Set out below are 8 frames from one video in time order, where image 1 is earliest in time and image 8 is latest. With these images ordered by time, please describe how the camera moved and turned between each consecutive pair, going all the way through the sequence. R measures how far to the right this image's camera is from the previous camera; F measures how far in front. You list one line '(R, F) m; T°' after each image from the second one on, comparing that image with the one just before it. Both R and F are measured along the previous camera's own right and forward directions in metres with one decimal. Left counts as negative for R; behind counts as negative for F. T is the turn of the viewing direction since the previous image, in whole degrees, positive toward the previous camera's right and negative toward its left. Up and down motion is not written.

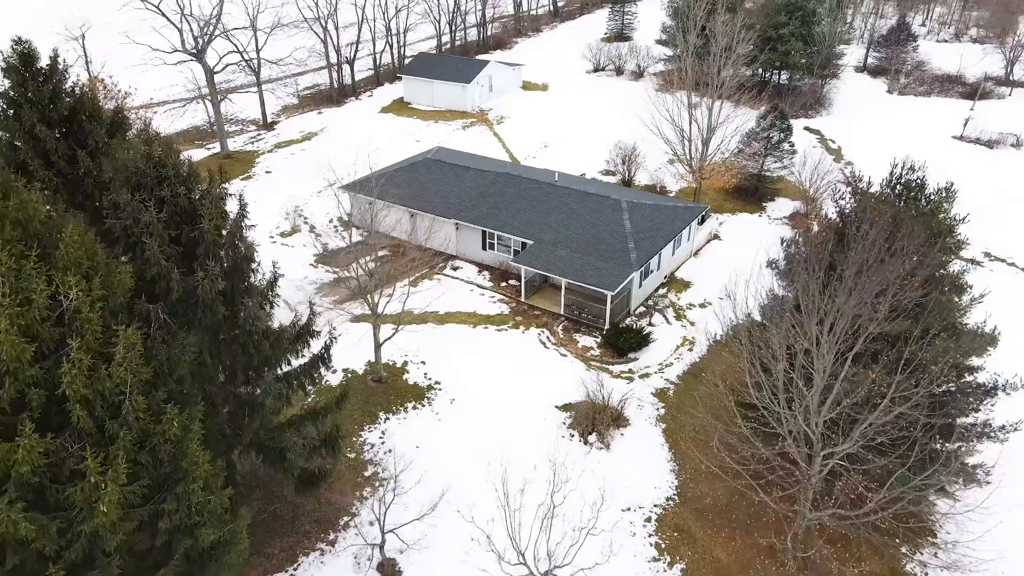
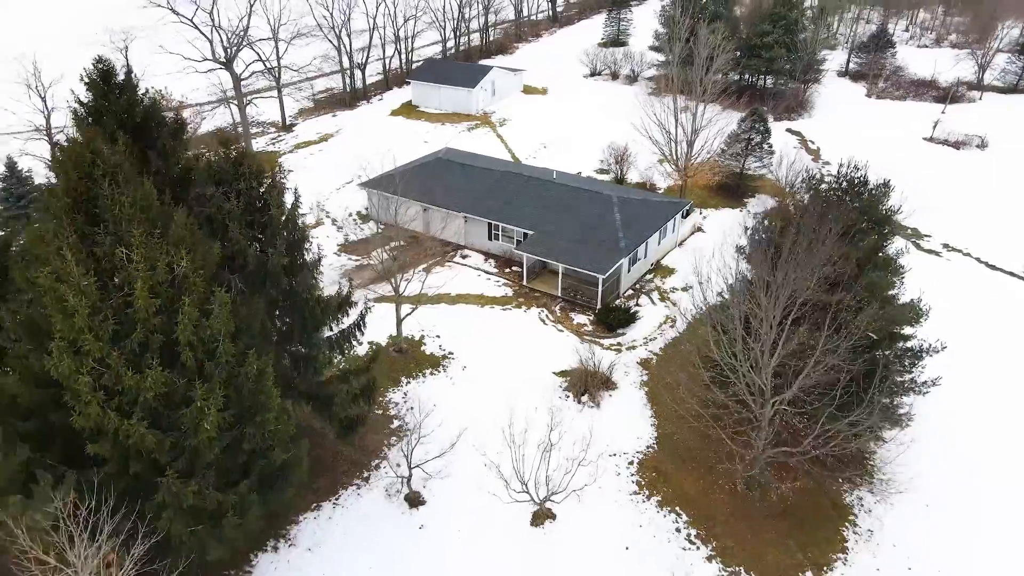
(-0.1, -2.3) m; 0°
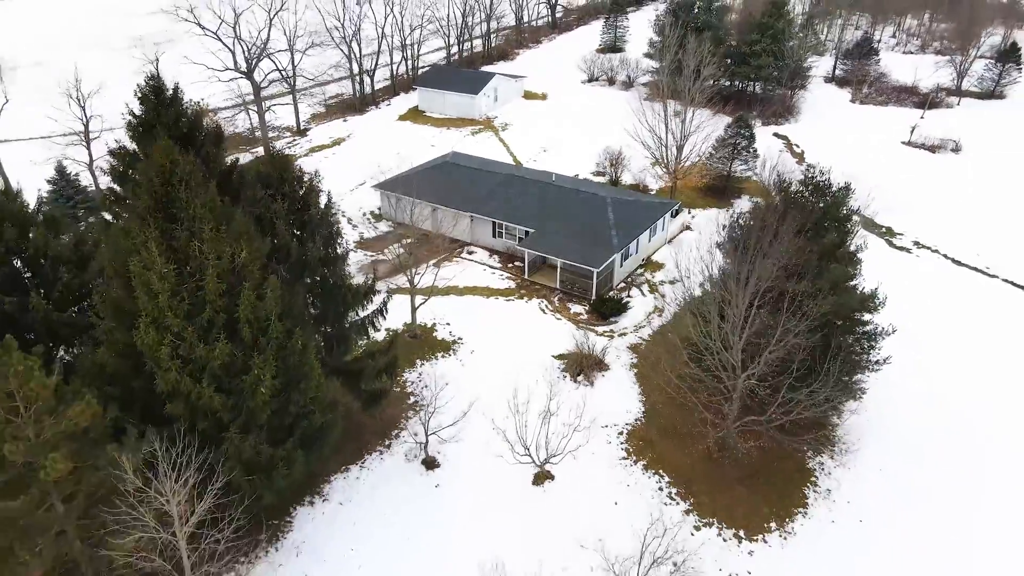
(-0.1, -1.9) m; 0°
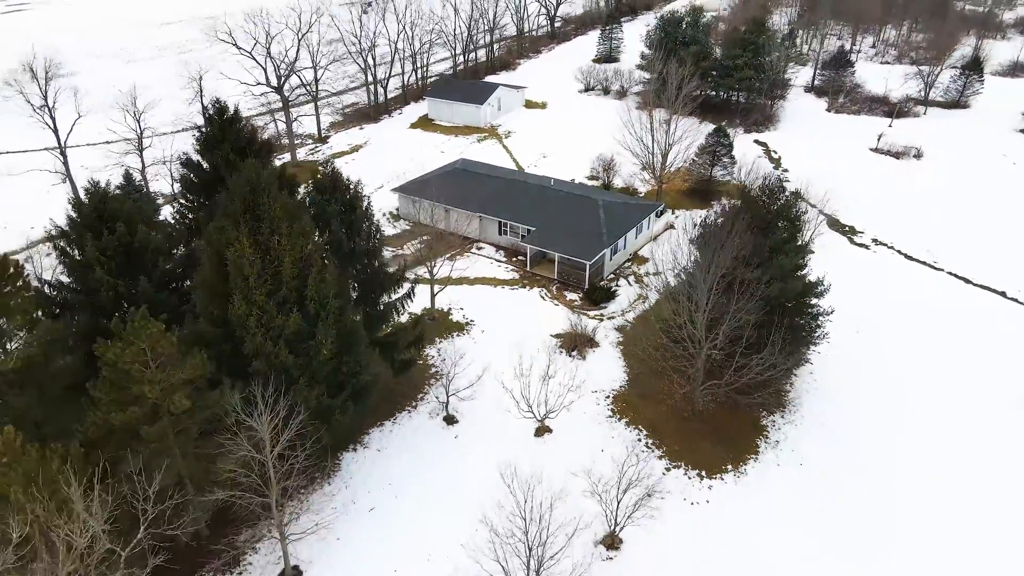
(-0.2, -3.3) m; 0°
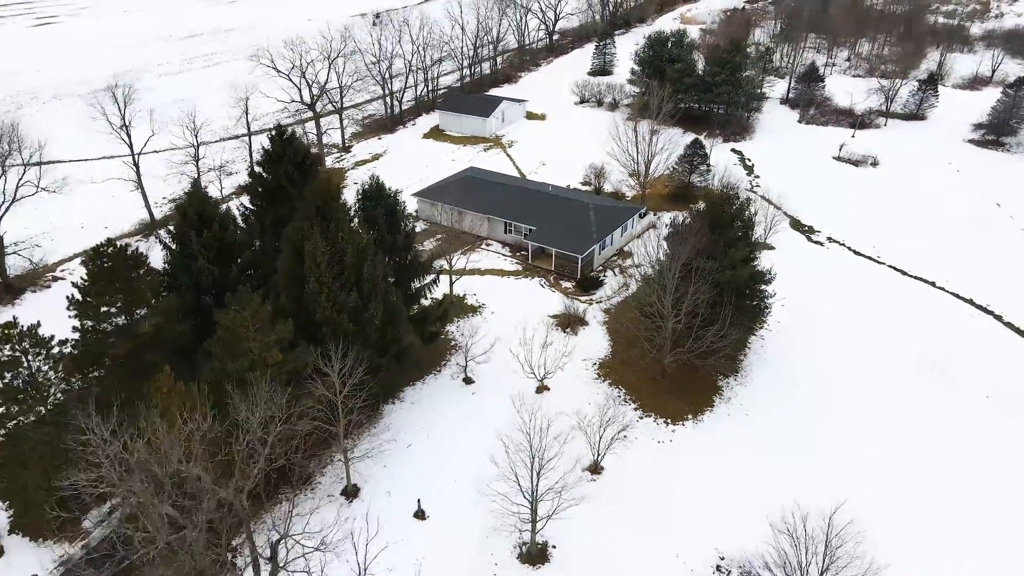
(-0.3, -4.6) m; 0°
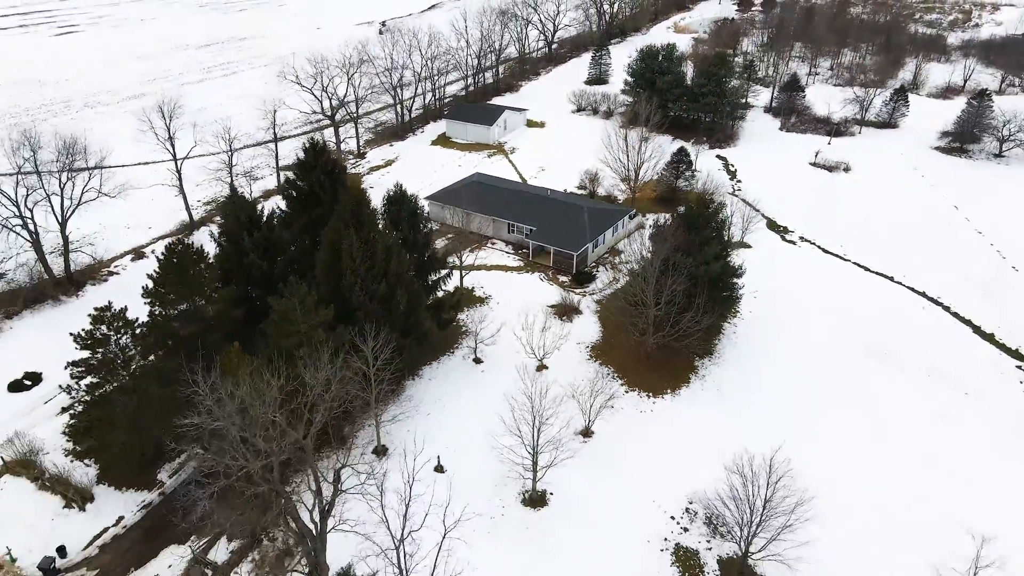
(-0.2, -3.6) m; 0°
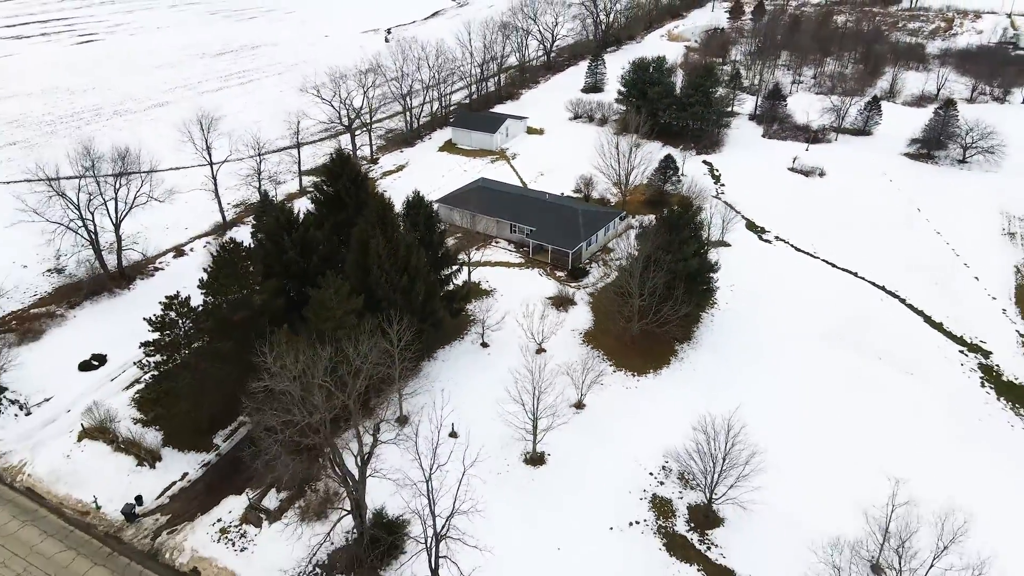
(-0.2, -3.8) m; 0°
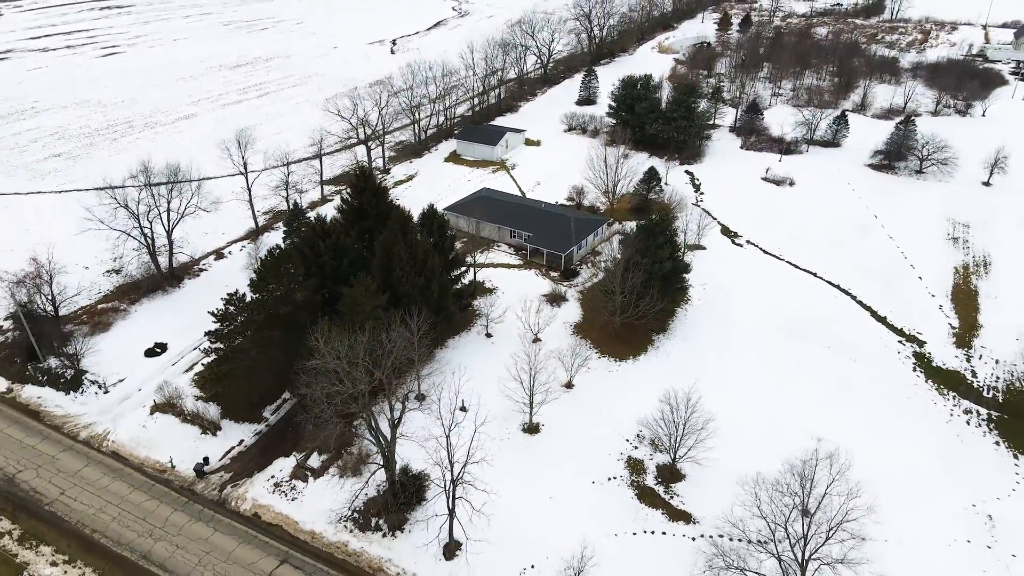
(-0.1, -5.1) m; 0°
